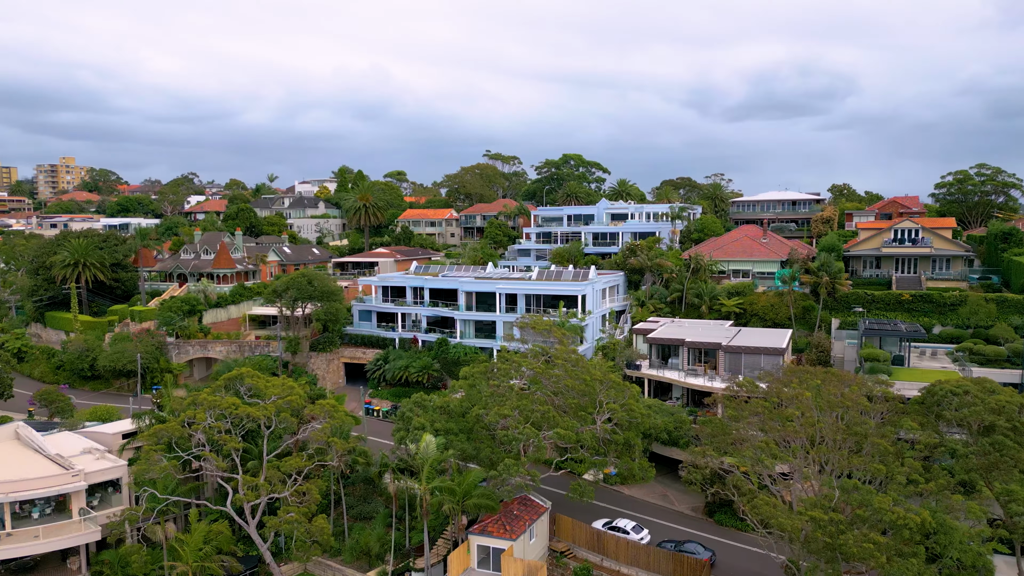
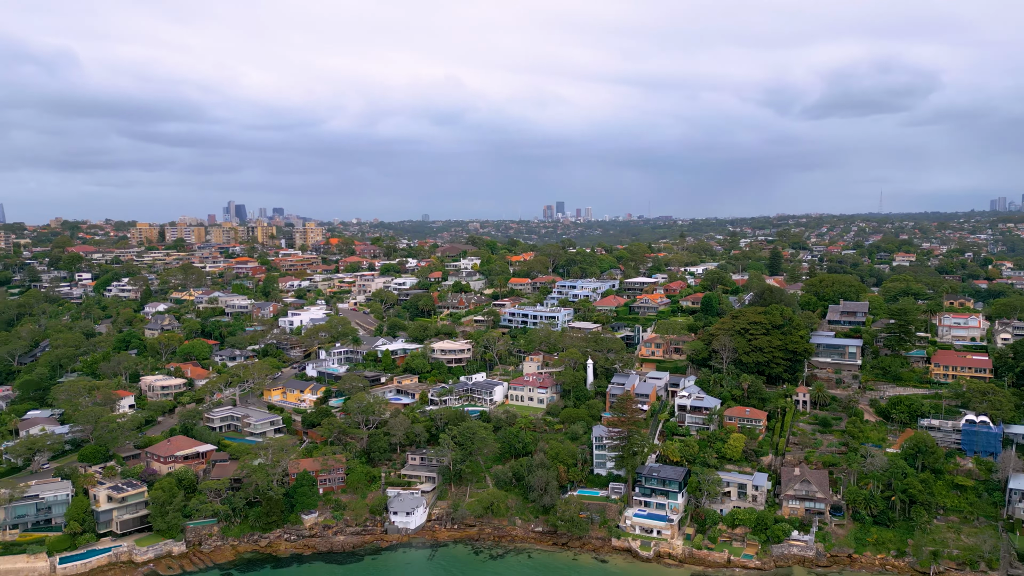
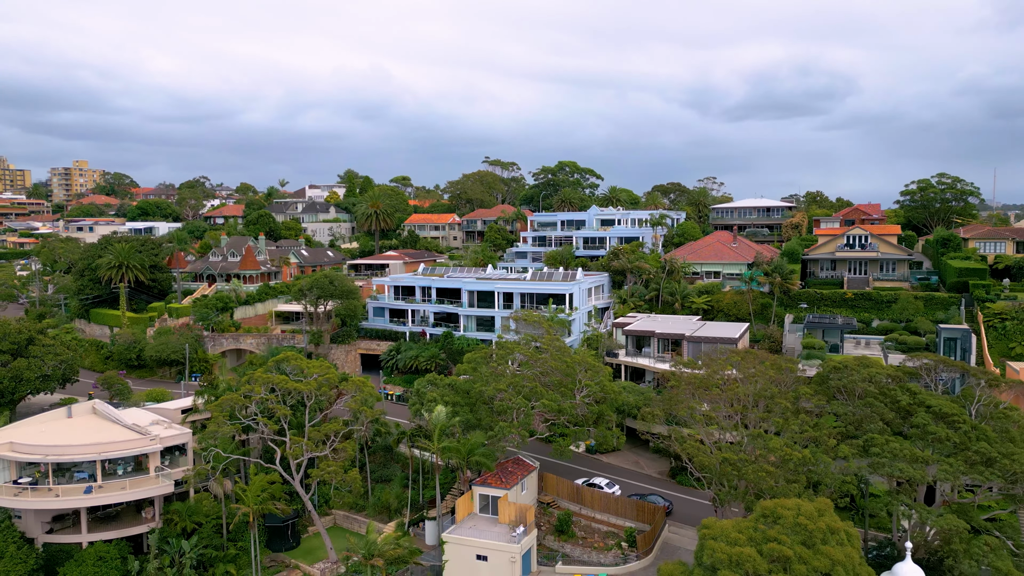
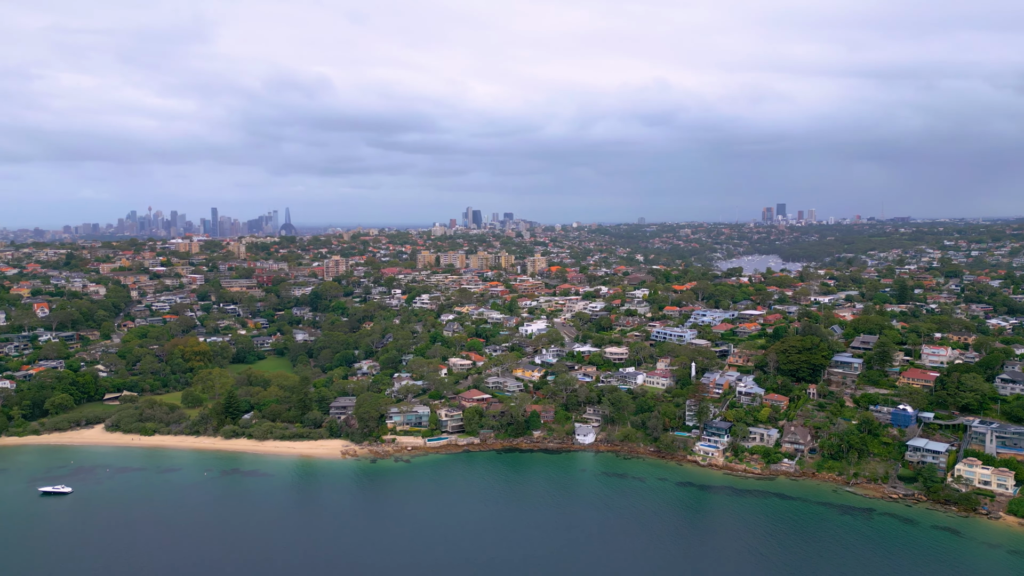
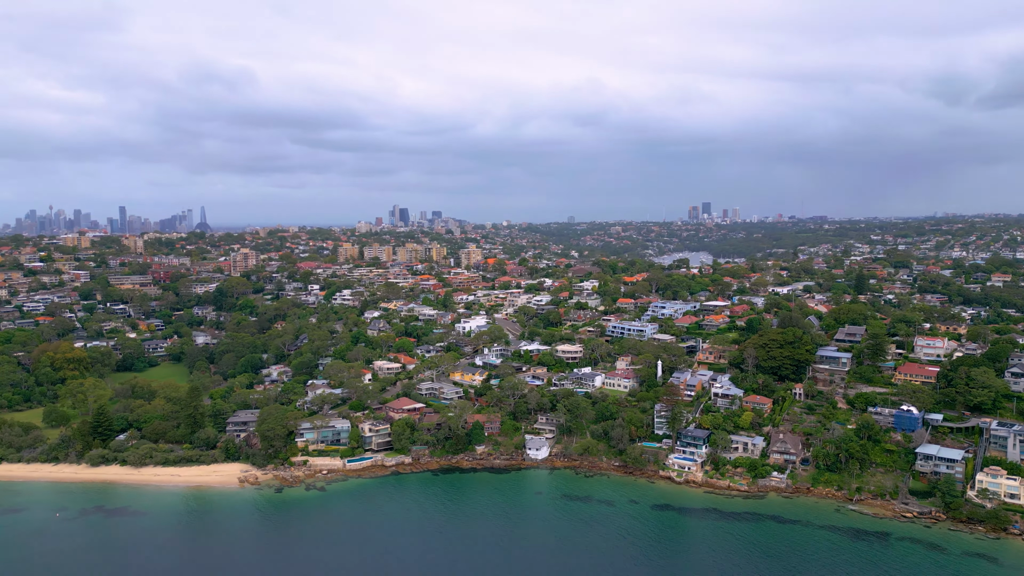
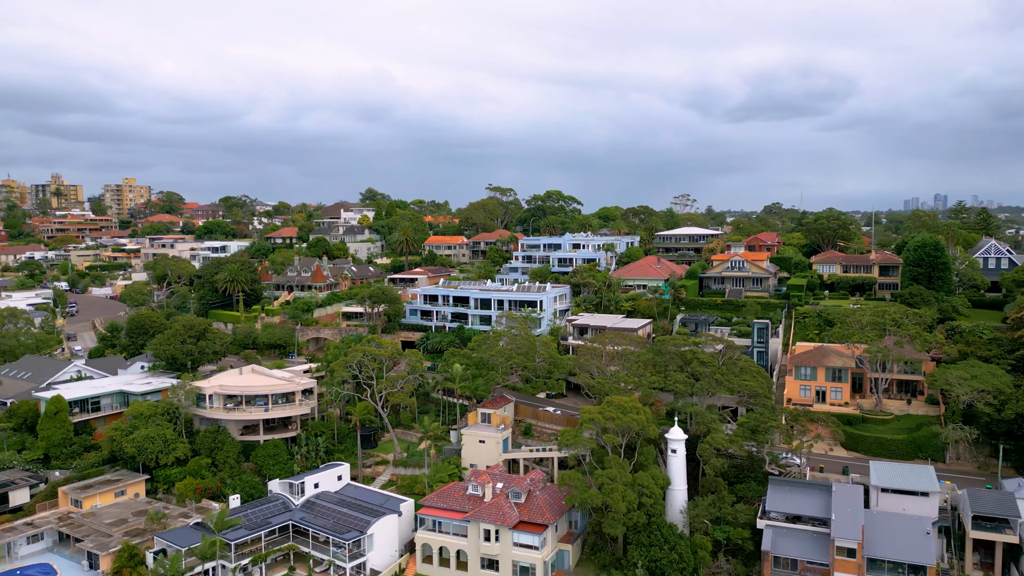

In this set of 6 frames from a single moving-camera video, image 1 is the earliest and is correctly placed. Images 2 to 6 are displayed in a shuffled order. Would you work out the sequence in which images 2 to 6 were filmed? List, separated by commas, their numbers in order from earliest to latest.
3, 6, 2, 5, 4
